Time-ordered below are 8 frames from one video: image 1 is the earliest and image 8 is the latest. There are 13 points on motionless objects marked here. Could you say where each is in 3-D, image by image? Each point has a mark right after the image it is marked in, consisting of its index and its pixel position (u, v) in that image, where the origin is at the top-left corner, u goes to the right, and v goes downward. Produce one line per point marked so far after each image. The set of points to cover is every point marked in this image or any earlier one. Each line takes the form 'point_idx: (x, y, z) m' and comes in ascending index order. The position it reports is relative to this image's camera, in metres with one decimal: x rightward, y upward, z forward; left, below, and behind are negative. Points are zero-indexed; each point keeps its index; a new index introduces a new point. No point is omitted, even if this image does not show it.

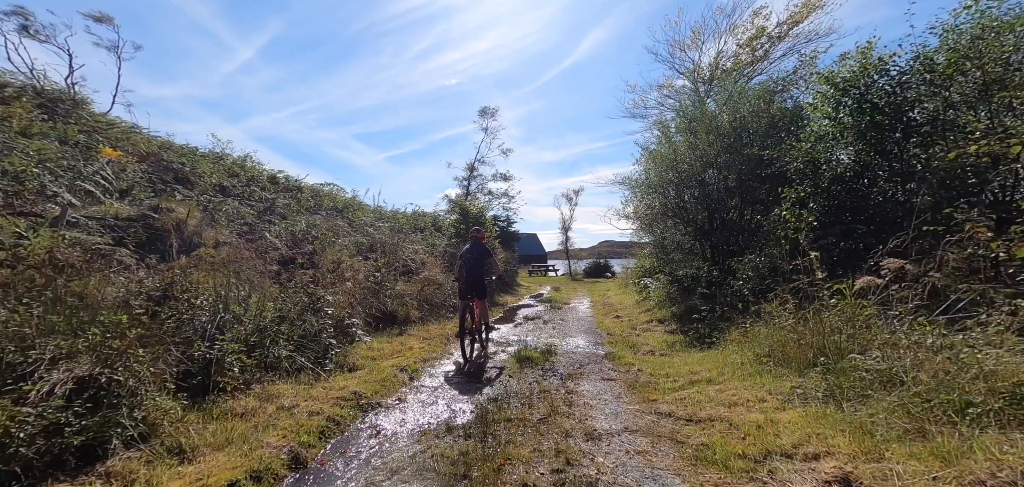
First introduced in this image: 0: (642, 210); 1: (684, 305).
0: (+3.7, +0.9, +11.2) m
1: (+3.7, -1.4, +8.5) m
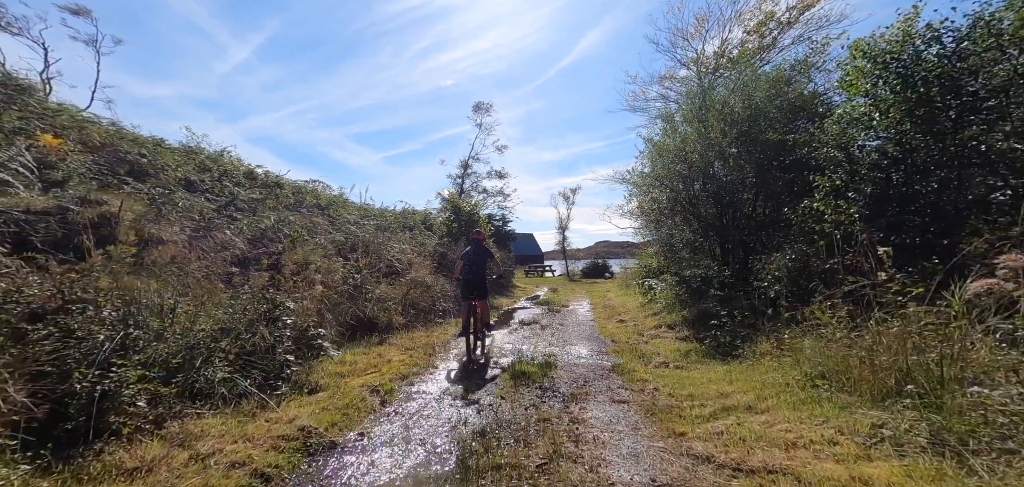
0: (+3.6, +1.0, +10.4) m
1: (+3.6, -1.3, +7.8) m
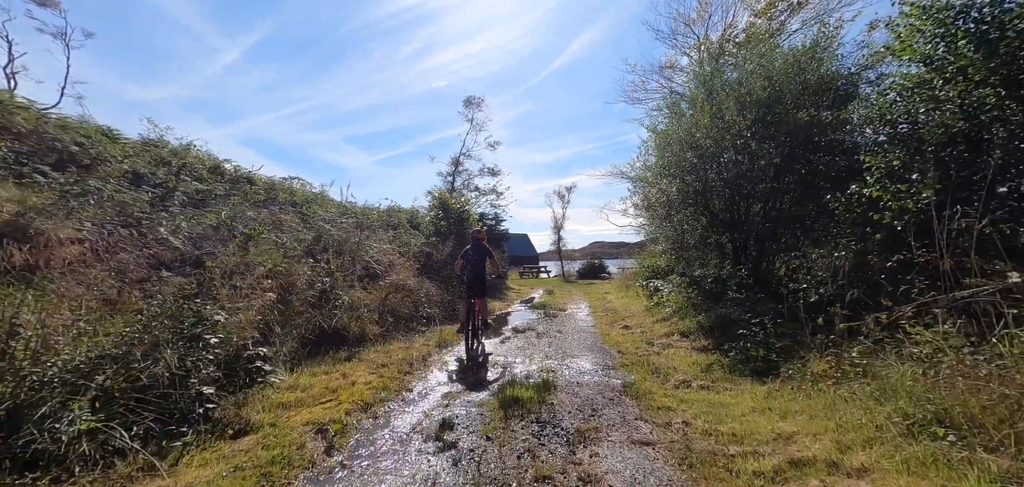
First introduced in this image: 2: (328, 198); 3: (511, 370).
0: (+3.4, +1.0, +9.5) m
1: (+3.5, -1.3, +6.9) m
2: (-6.3, +1.6, +13.6) m
3: (0.0, -1.9, +5.8) m
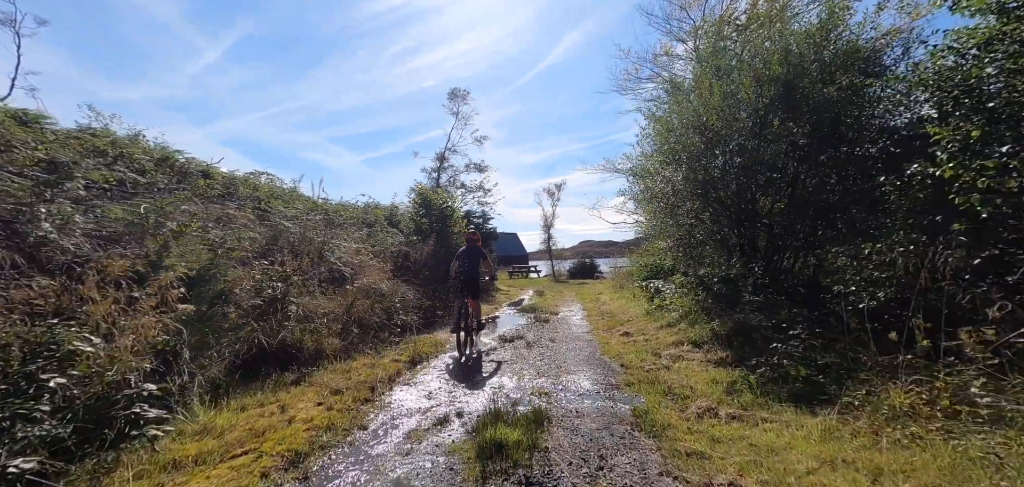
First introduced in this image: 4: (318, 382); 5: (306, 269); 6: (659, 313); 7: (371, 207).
0: (+3.1, +1.1, +8.6) m
1: (+3.3, -1.2, +6.0) m
2: (-6.8, +1.6, +12.5) m
3: (-0.2, -1.8, +4.8) m
4: (-2.3, -1.7, +4.7) m
5: (-3.6, -0.4, +7.0) m
6: (+3.2, -1.5, +8.6) m
7: (-4.9, +1.3, +13.6) m
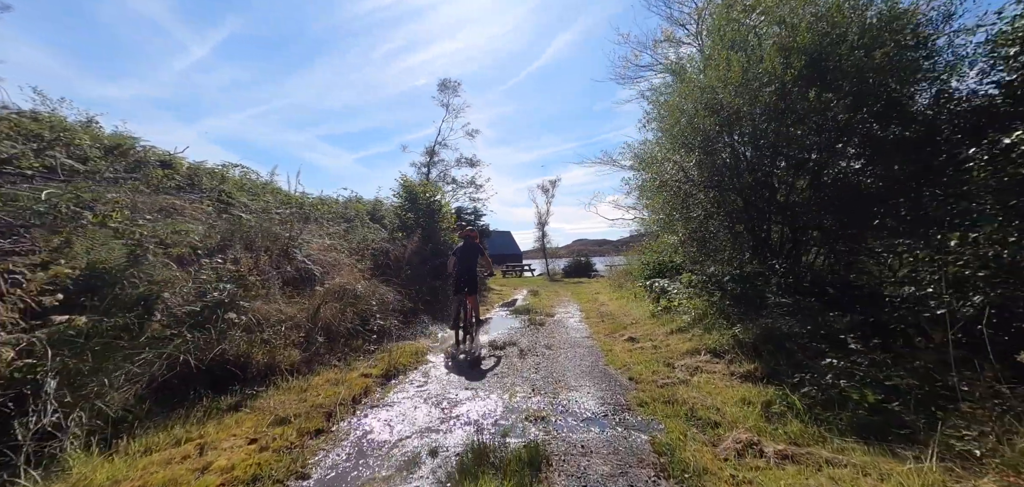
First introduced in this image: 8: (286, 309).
0: (+2.9, +1.2, +7.8) m
1: (+3.1, -1.1, +5.2) m
2: (-7.0, +1.7, +11.5) m
3: (-0.3, -1.8, +3.9) m
4: (-2.4, -1.6, +3.8) m
5: (-3.8, -0.4, +6.1) m
6: (+3.1, -1.4, +7.8) m
7: (-5.1, +1.4, +12.7) m
8: (-3.1, -0.9, +5.4) m
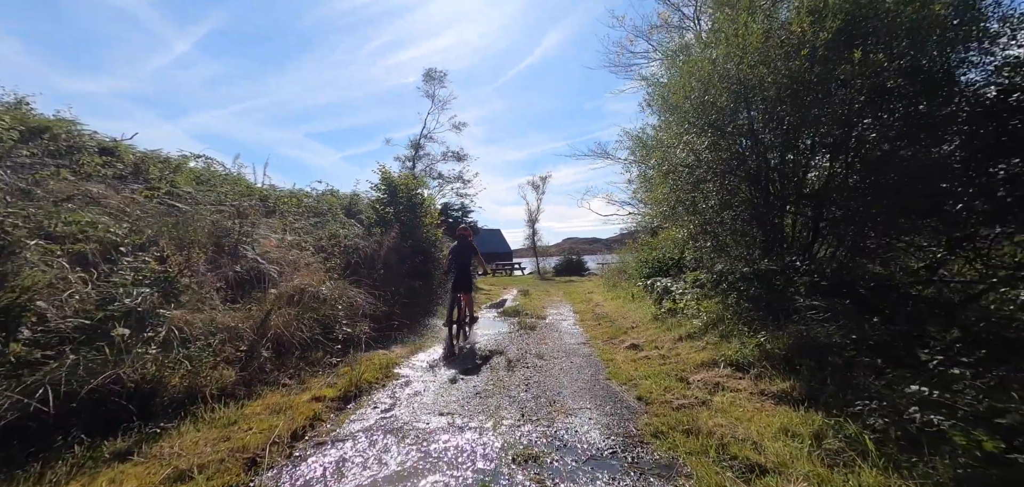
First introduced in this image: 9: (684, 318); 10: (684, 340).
0: (+2.6, +1.3, +7.0) m
1: (+3.0, -1.0, +4.4) m
2: (-7.3, +1.7, +10.4) m
3: (-0.4, -1.7, +3.0) m
4: (-2.6, -1.5, +2.8) m
5: (-4.0, -0.3, +5.1) m
6: (+2.8, -1.4, +7.0) m
7: (-5.5, +1.4, +11.6) m
8: (-3.3, -0.8, +4.4) m
9: (+2.9, -1.3, +6.8) m
10: (+2.6, -1.4, +6.0) m
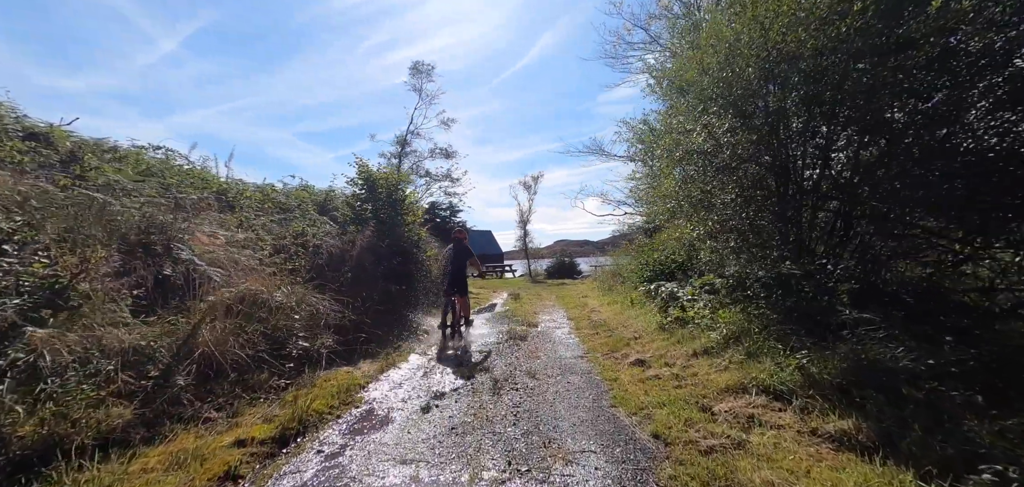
0: (+2.5, +1.3, +6.2) m
1: (+2.8, -1.0, +3.5) m
2: (-7.6, +1.7, +9.4) m
3: (-0.5, -1.7, +2.1) m
4: (-2.7, -1.5, +1.9) m
5: (-4.1, -0.3, +4.1) m
6: (+2.6, -1.4, +6.1) m
7: (-5.8, +1.4, +10.6) m
8: (-3.4, -0.8, +3.5) m
9: (+2.8, -1.3, +6.0) m
10: (+2.4, -1.4, +5.1) m
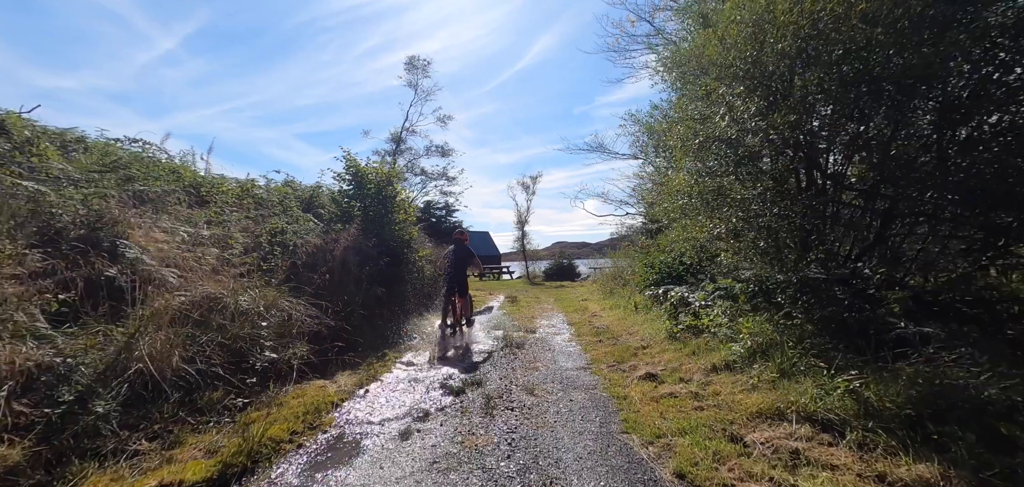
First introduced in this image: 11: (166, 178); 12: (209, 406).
0: (+2.4, +1.3, +5.5) m
1: (+2.8, -1.0, +2.9) m
2: (-7.6, +1.8, +8.7) m
3: (-0.6, -1.6, +1.5) m
4: (-2.7, -1.5, +1.2) m
5: (-4.1, -0.2, +3.5) m
6: (+2.6, -1.4, +5.5) m
7: (-5.8, +1.5, +10.0) m
8: (-3.5, -0.8, +2.8) m
9: (+2.7, -1.3, +5.4) m
10: (+2.4, -1.4, +4.5) m
11: (-6.5, +1.3, +7.3) m
12: (-2.8, -1.5, +3.7) m
